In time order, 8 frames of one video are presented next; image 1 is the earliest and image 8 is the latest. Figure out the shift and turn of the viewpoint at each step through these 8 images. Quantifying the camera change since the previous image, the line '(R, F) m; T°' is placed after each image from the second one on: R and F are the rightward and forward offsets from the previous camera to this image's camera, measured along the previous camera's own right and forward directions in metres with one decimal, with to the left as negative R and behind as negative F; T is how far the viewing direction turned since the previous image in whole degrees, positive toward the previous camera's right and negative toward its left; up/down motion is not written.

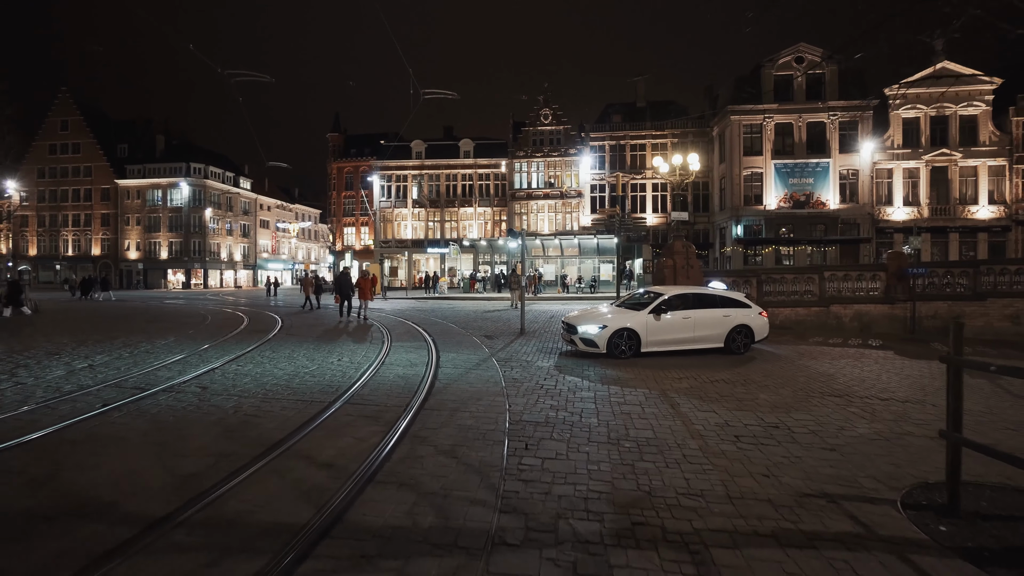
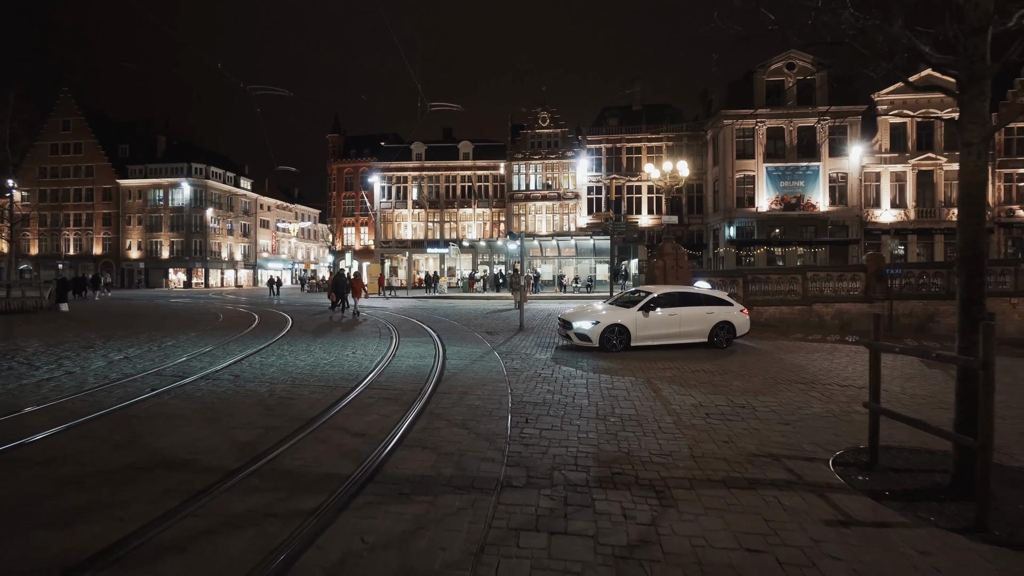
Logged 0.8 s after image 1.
(0.0, -1.0) m; 0°
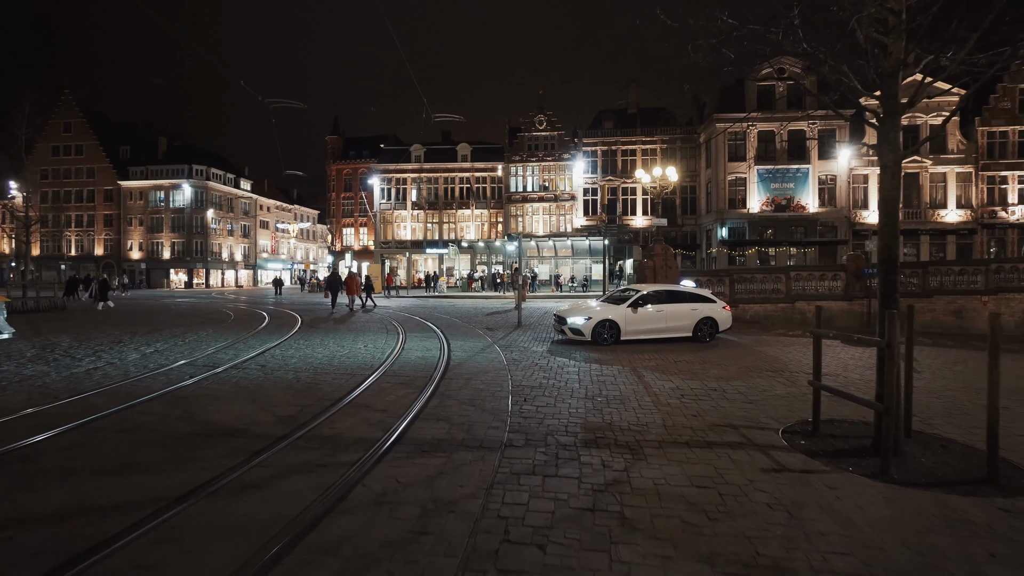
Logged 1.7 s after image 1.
(0.0, -1.0) m; 0°
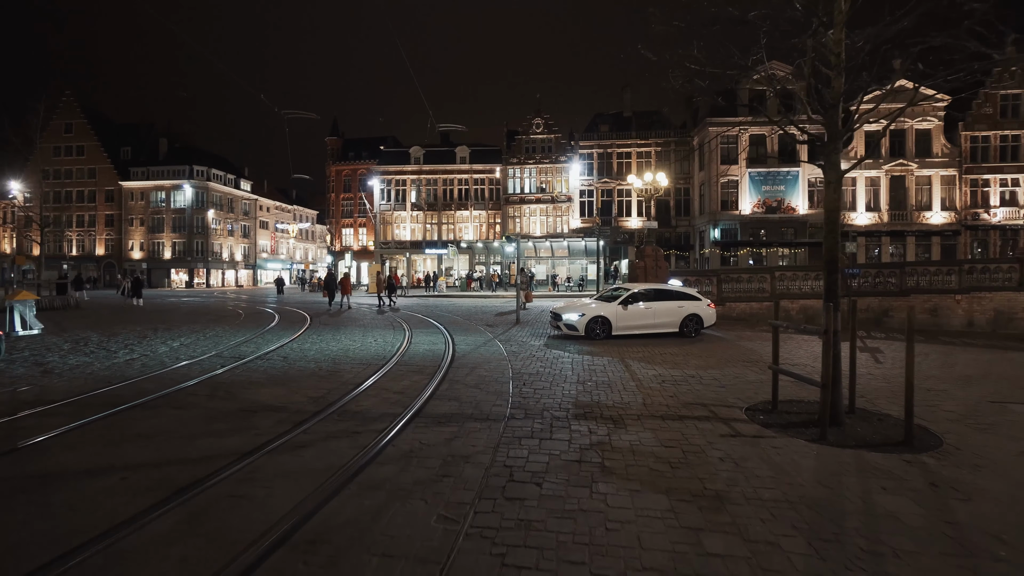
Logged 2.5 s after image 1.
(0.0, -1.0) m; 0°
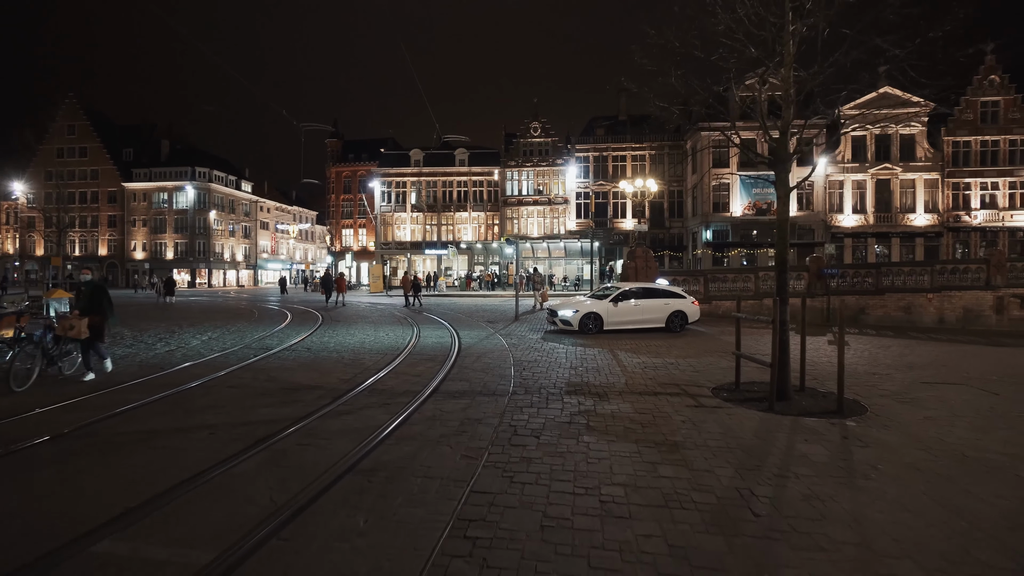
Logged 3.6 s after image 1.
(0.0, -1.2) m; 0°
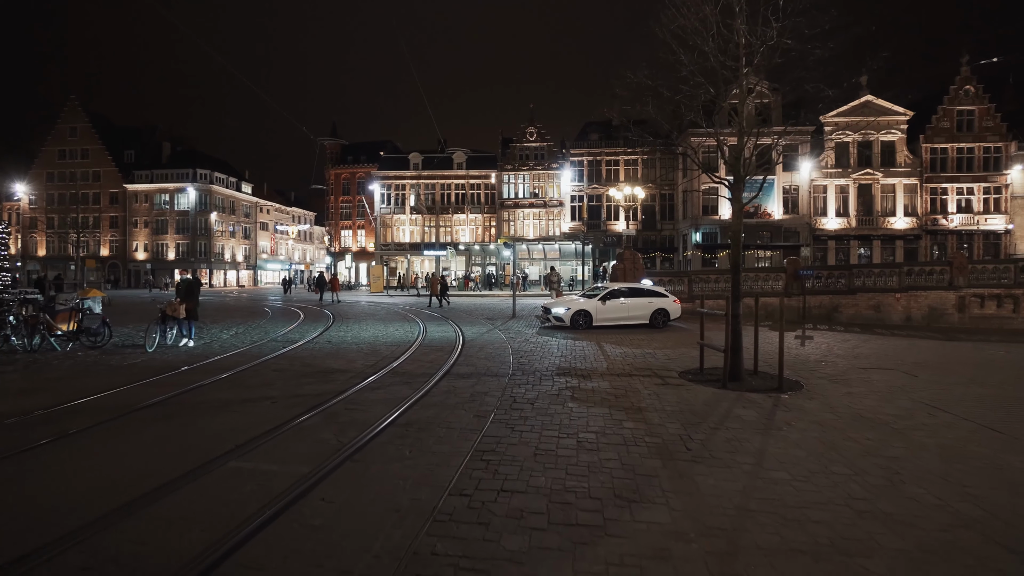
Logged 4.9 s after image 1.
(0.0, -1.5) m; 0°
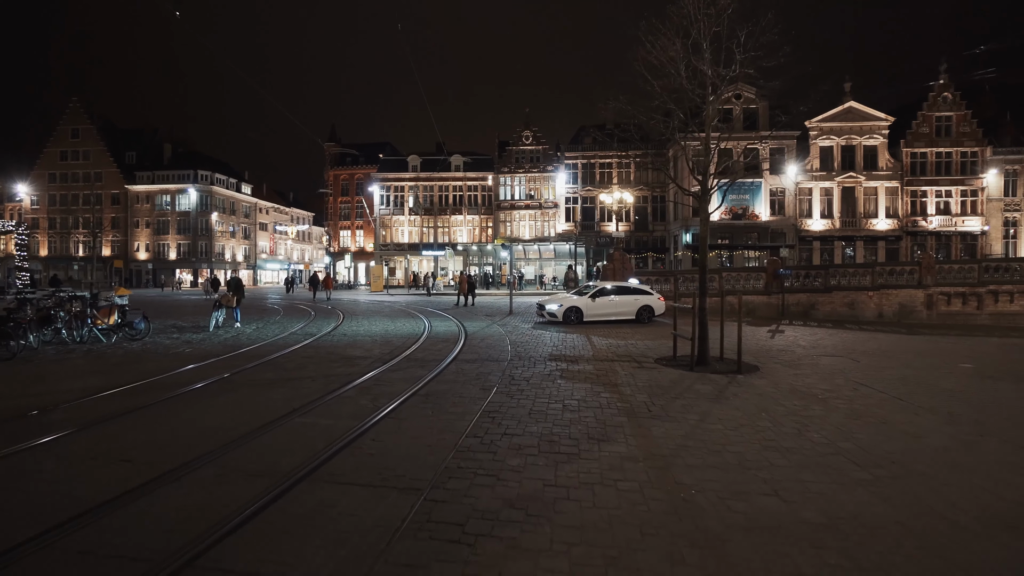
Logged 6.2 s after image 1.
(0.0, -1.5) m; 0°
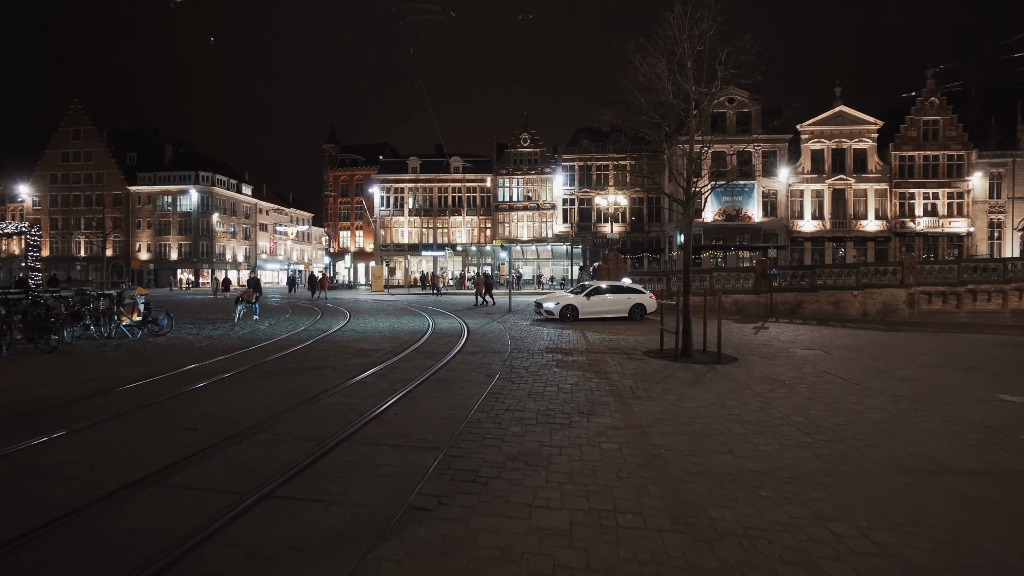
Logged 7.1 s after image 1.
(0.0, -1.0) m; 0°
